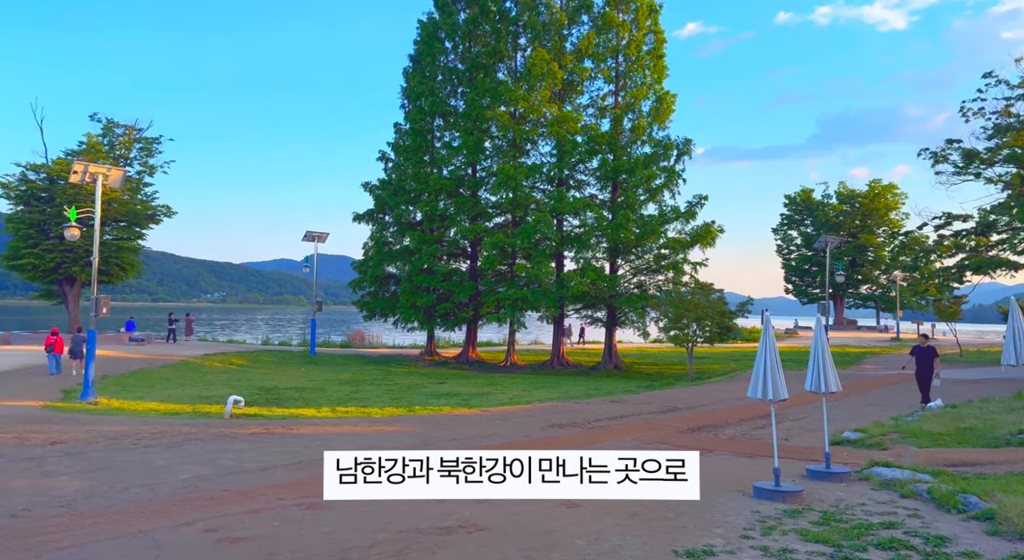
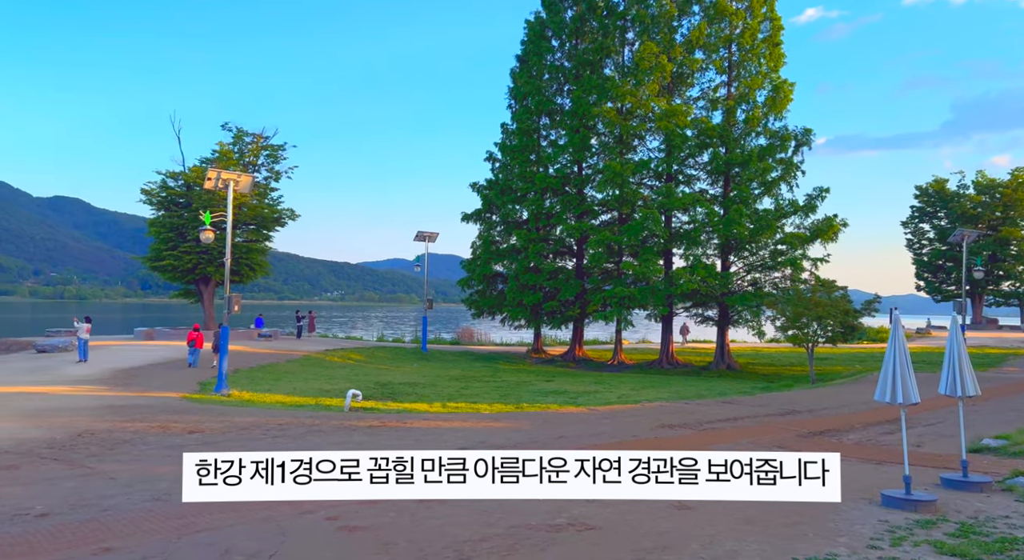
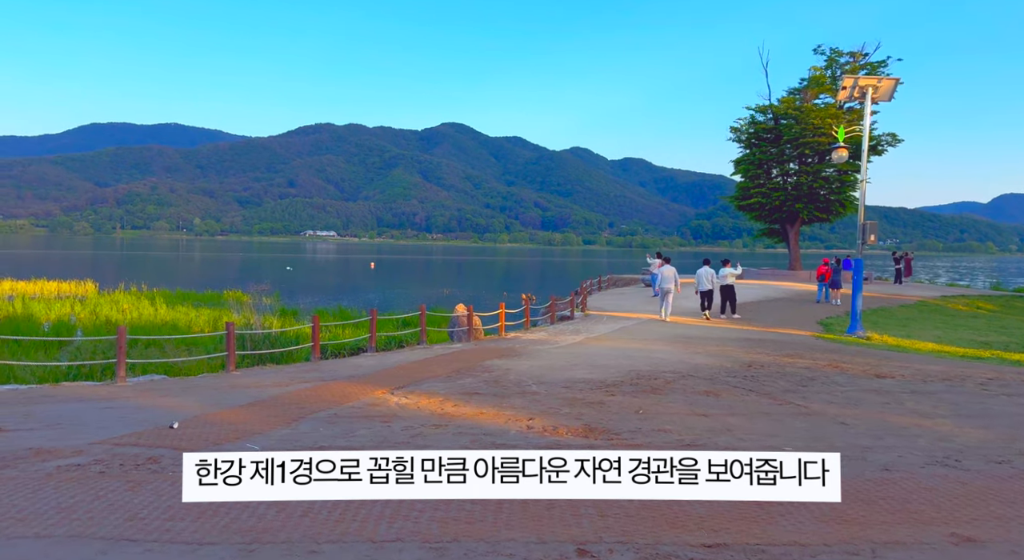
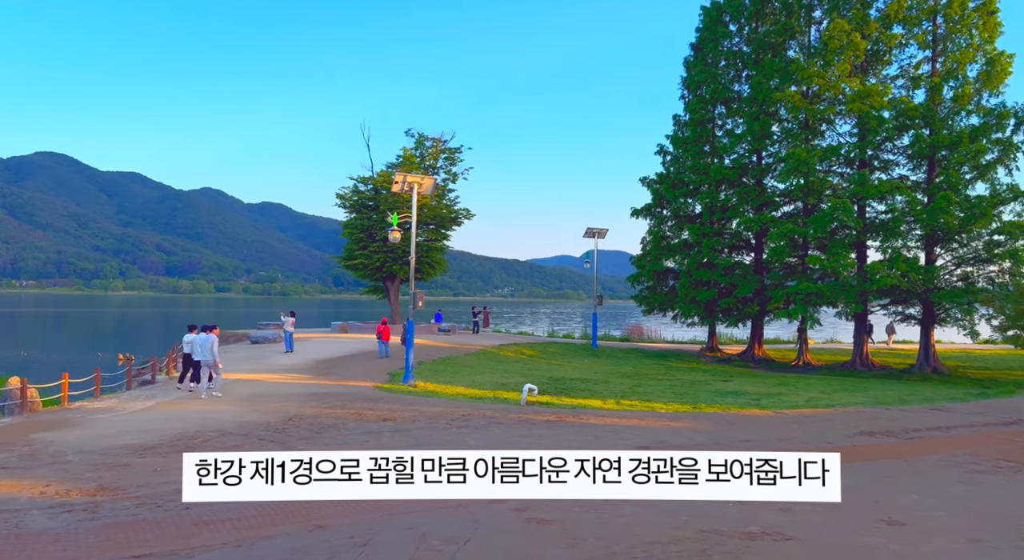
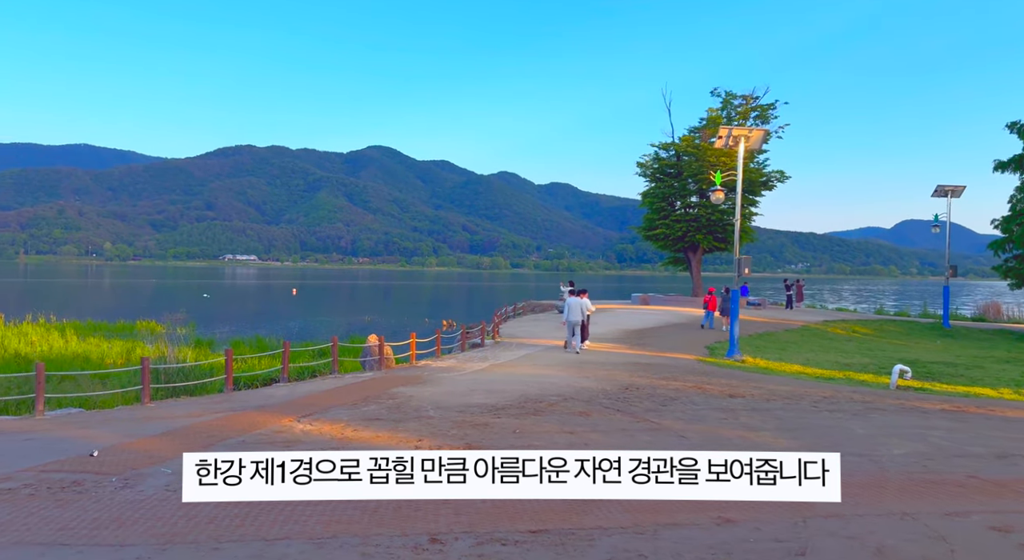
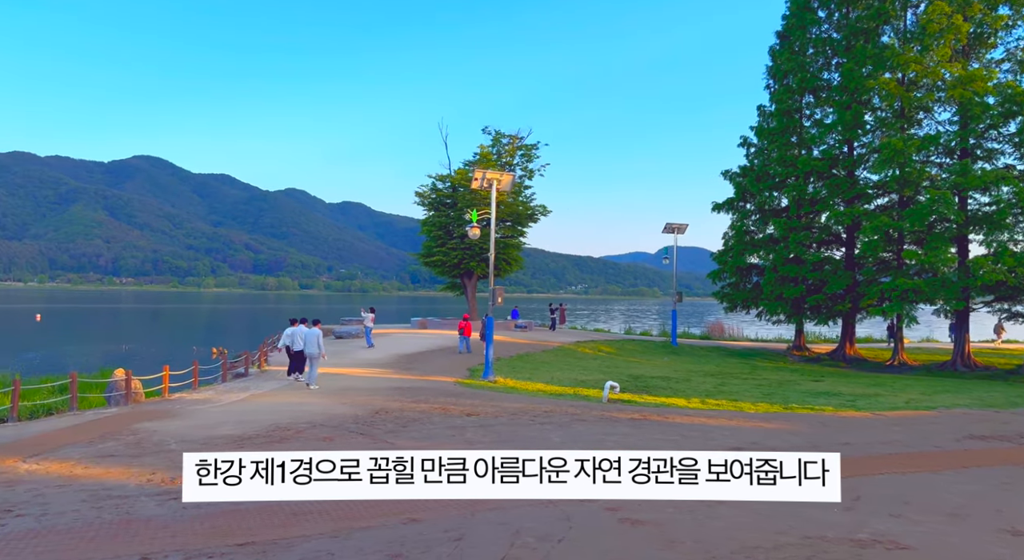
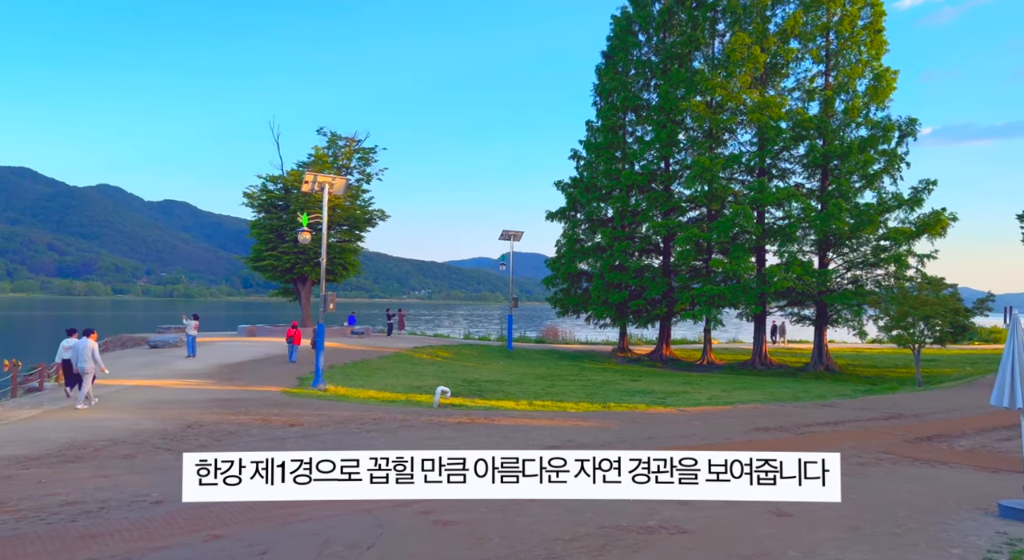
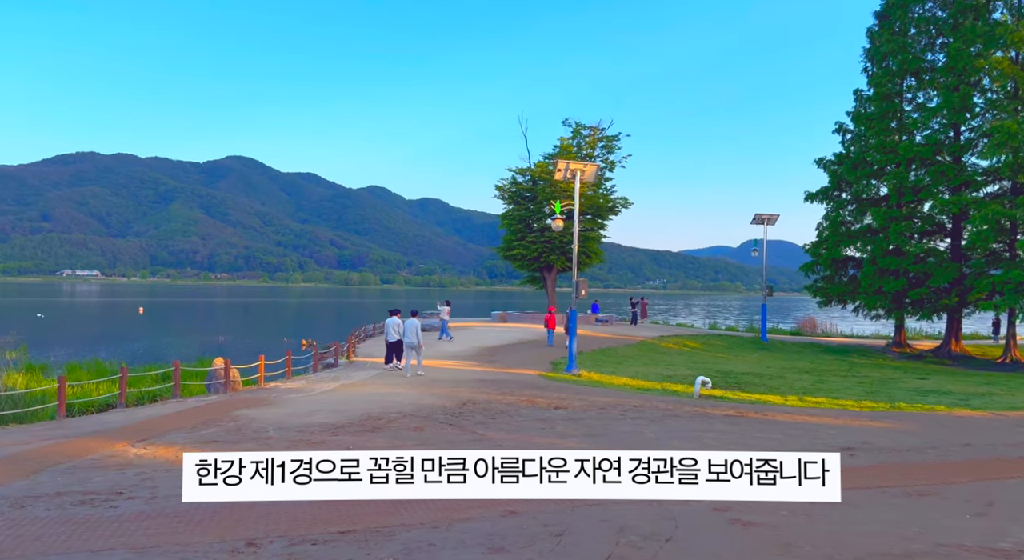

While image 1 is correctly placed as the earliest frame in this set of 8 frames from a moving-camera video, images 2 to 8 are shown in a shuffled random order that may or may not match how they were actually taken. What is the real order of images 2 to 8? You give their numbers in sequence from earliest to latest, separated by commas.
2, 7, 4, 6, 8, 5, 3
